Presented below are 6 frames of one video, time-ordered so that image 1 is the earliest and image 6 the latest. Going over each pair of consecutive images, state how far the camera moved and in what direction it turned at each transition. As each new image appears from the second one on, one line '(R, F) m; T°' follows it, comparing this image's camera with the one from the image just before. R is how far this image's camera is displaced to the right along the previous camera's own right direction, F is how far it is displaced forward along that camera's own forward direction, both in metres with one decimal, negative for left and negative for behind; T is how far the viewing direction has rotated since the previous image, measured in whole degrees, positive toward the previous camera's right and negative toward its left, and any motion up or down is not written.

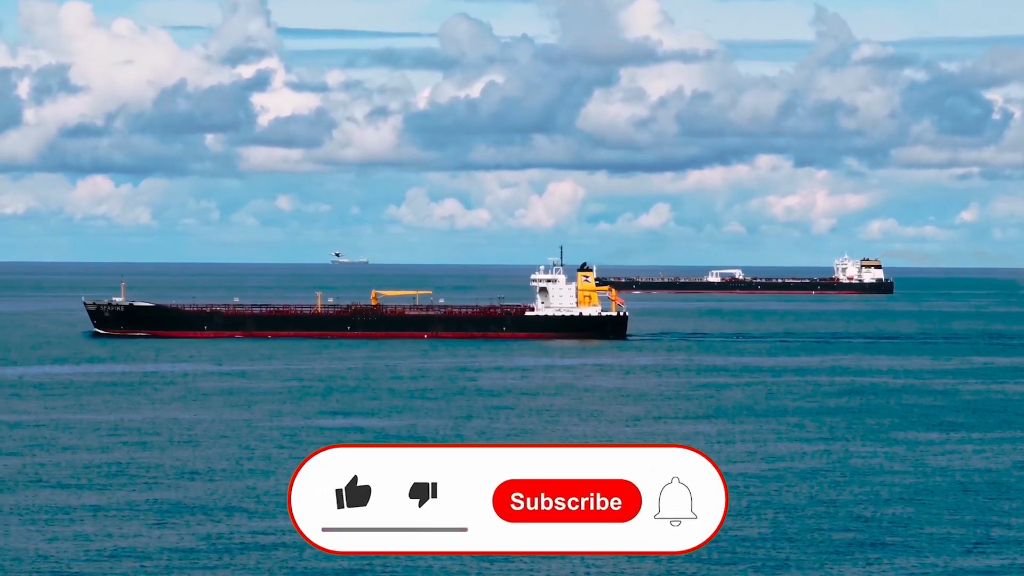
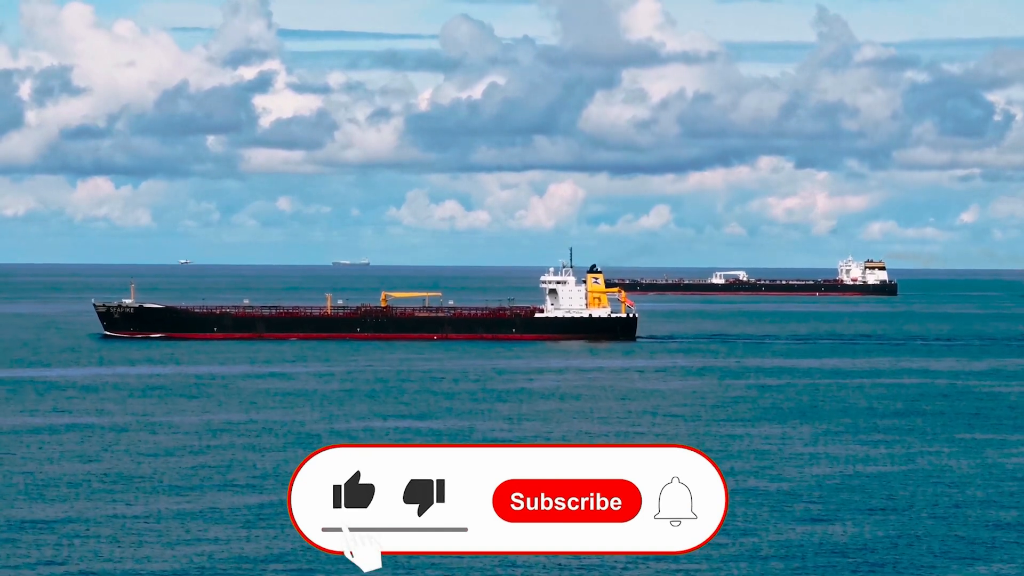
(-1.4, -1.0) m; 0°
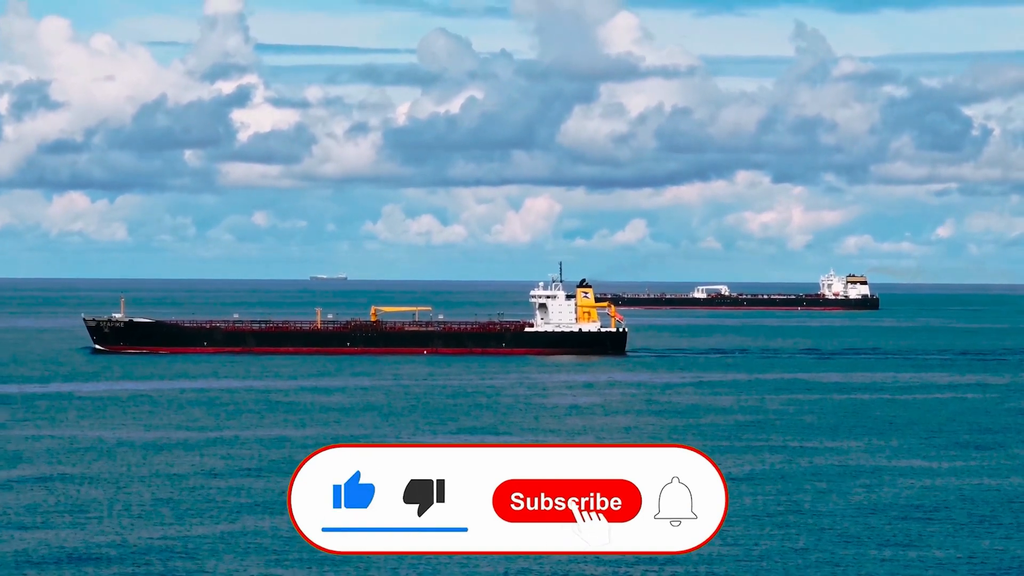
(-1.6, -2.1) m; +1°
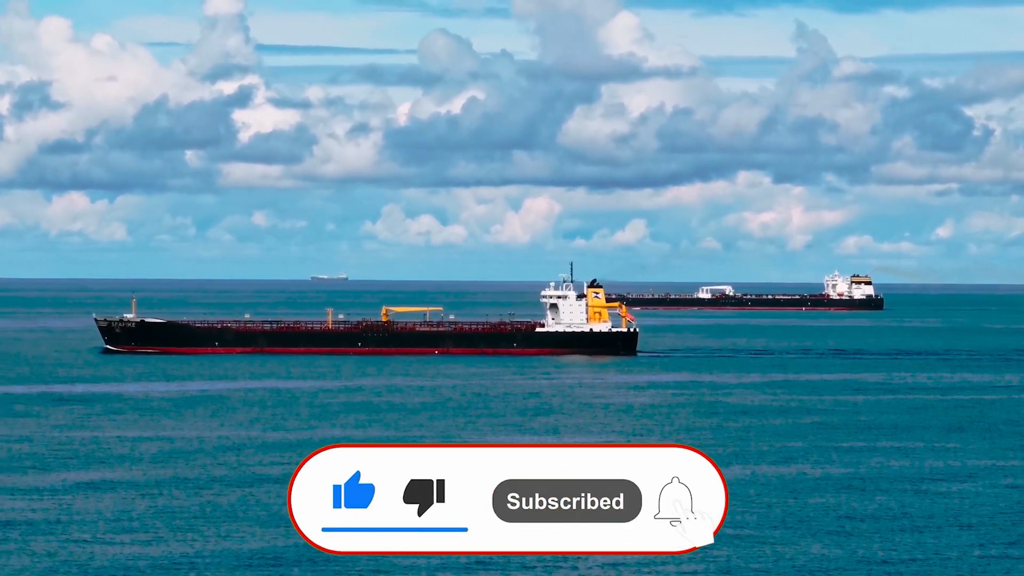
(-2.1, -1.4) m; 0°
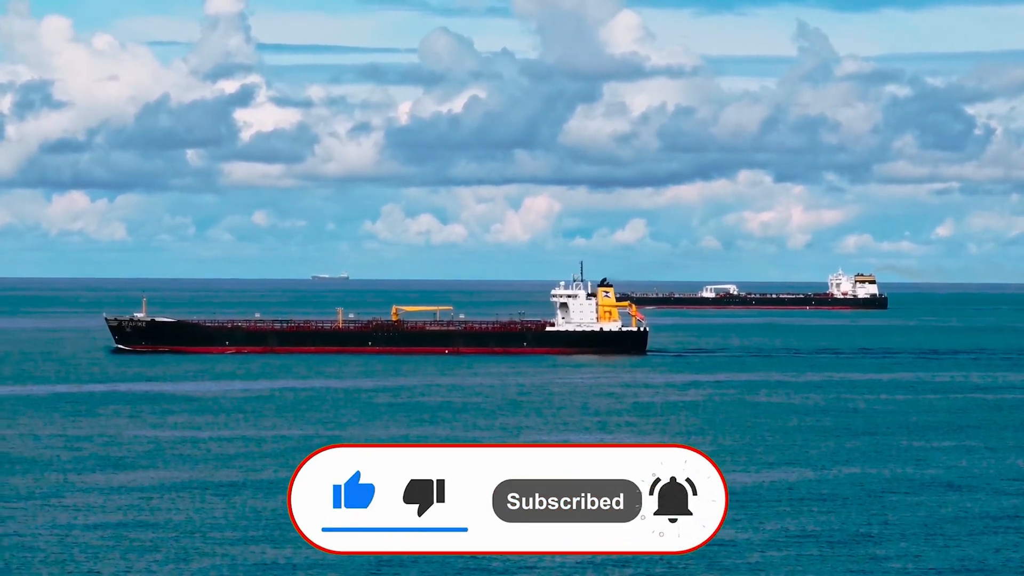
(-2.0, -0.7) m; 0°
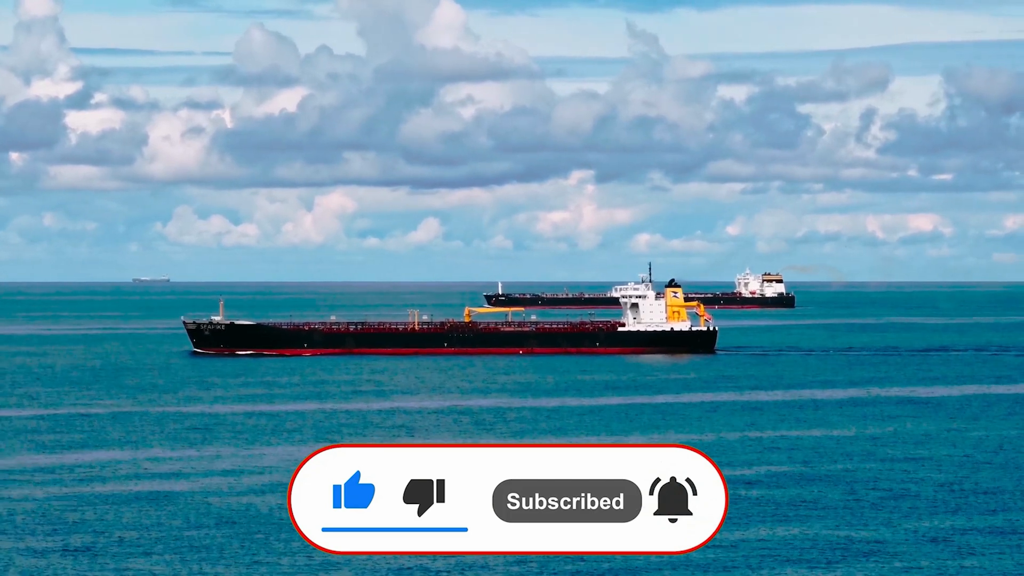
(+3.9, -0.4) m; -4°
